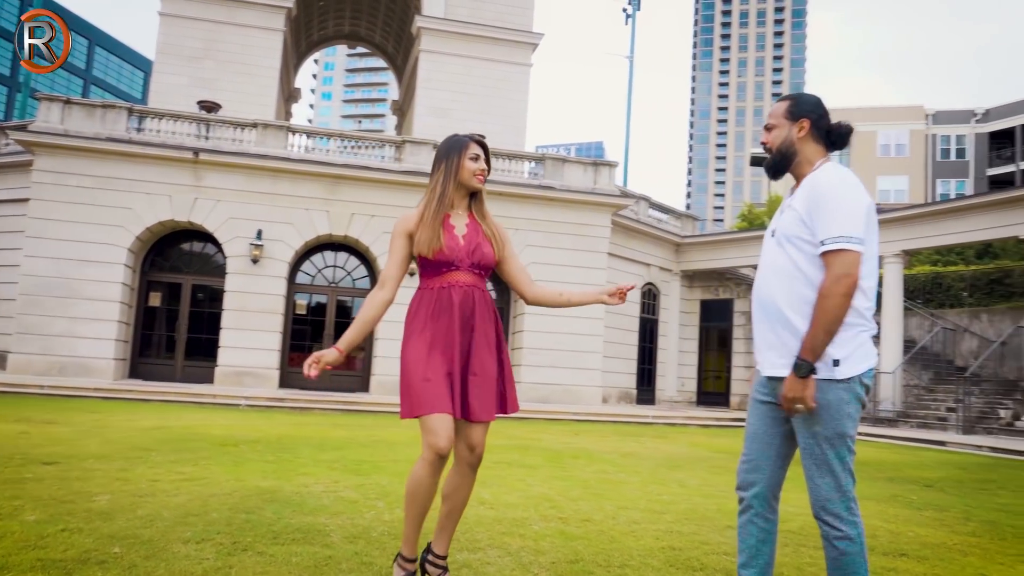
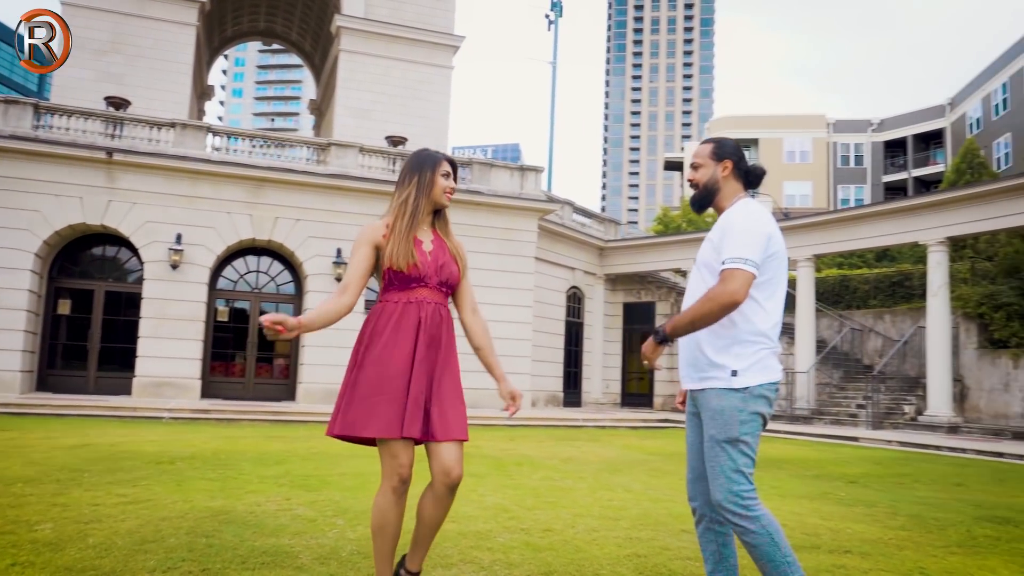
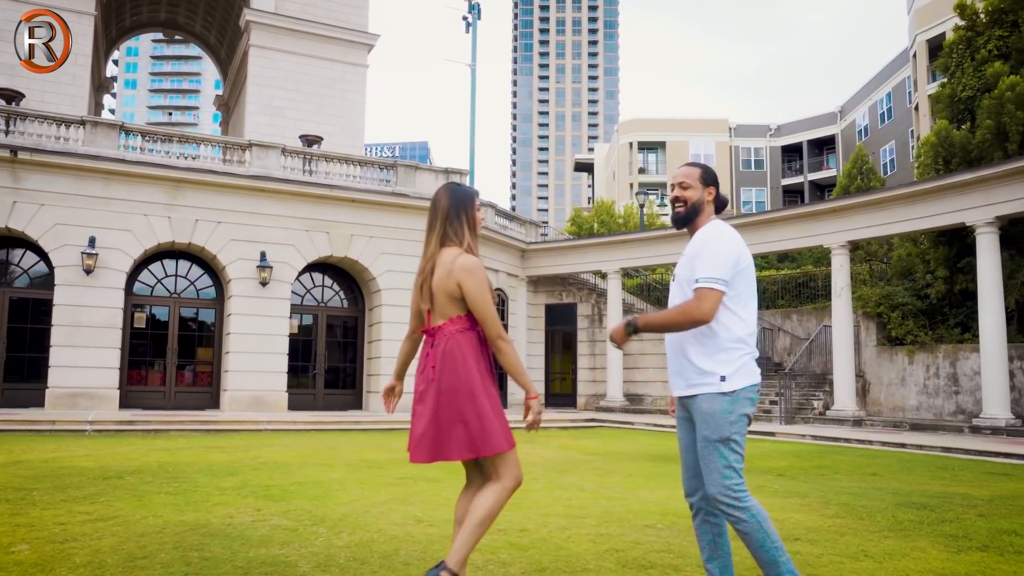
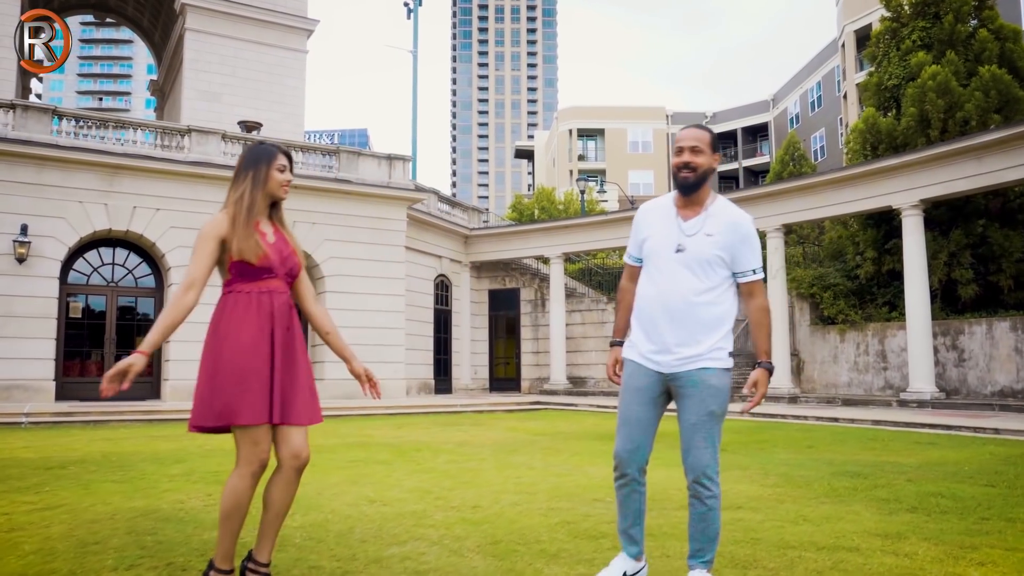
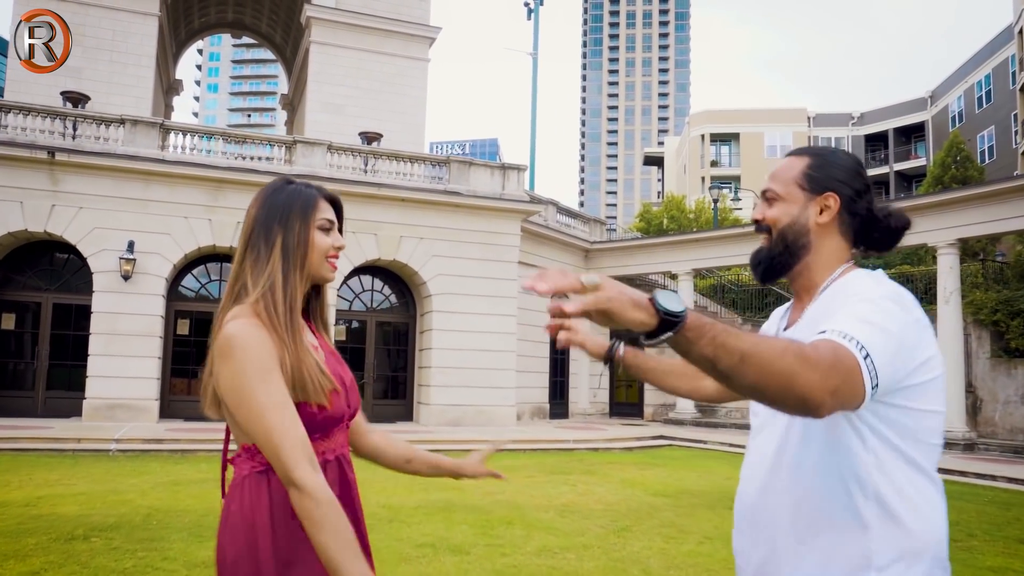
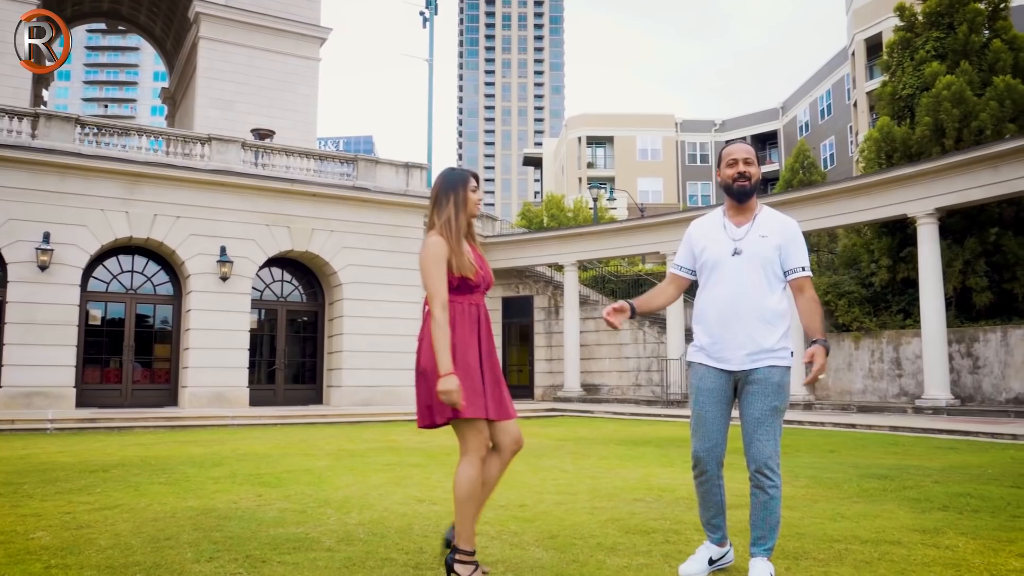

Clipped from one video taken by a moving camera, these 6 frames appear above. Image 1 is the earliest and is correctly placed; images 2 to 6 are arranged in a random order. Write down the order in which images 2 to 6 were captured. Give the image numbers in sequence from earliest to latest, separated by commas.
2, 3, 6, 4, 5
